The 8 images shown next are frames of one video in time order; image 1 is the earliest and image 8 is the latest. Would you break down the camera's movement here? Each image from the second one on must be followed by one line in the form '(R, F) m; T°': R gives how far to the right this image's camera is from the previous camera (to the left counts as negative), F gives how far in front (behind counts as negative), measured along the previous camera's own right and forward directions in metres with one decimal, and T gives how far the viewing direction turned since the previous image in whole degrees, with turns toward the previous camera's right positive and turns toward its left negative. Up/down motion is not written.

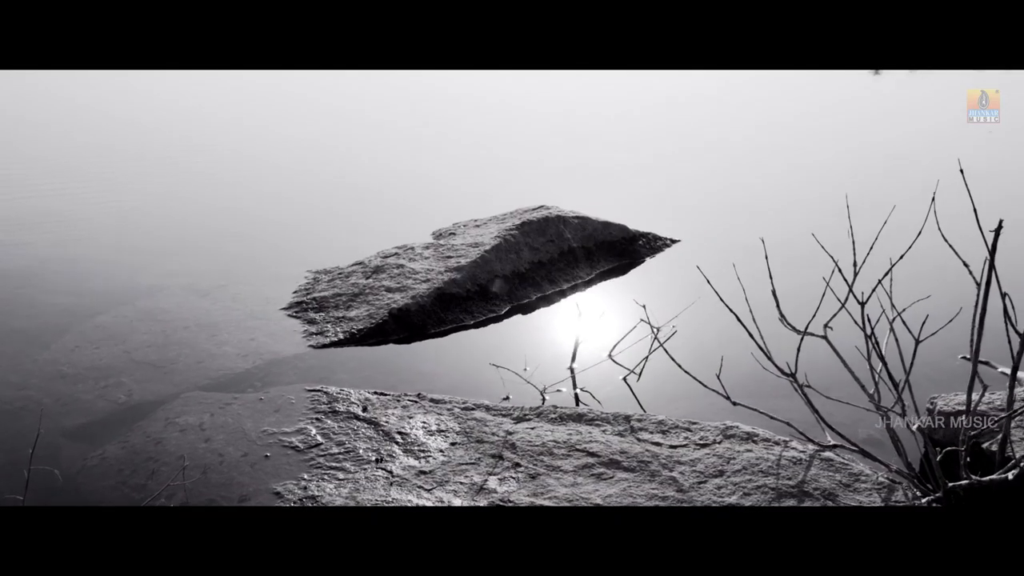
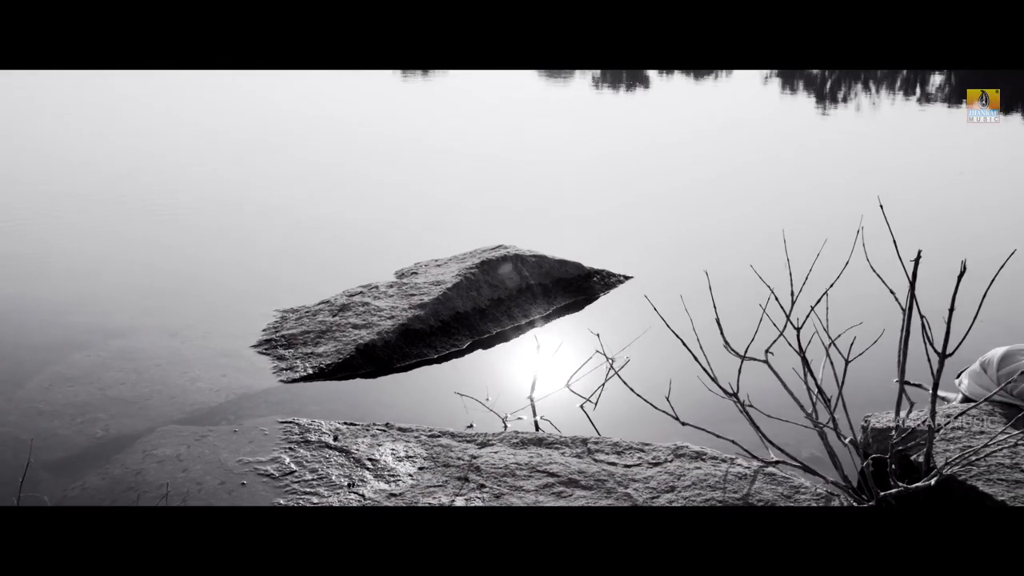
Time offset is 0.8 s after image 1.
(0.0, -0.2) m; +3°
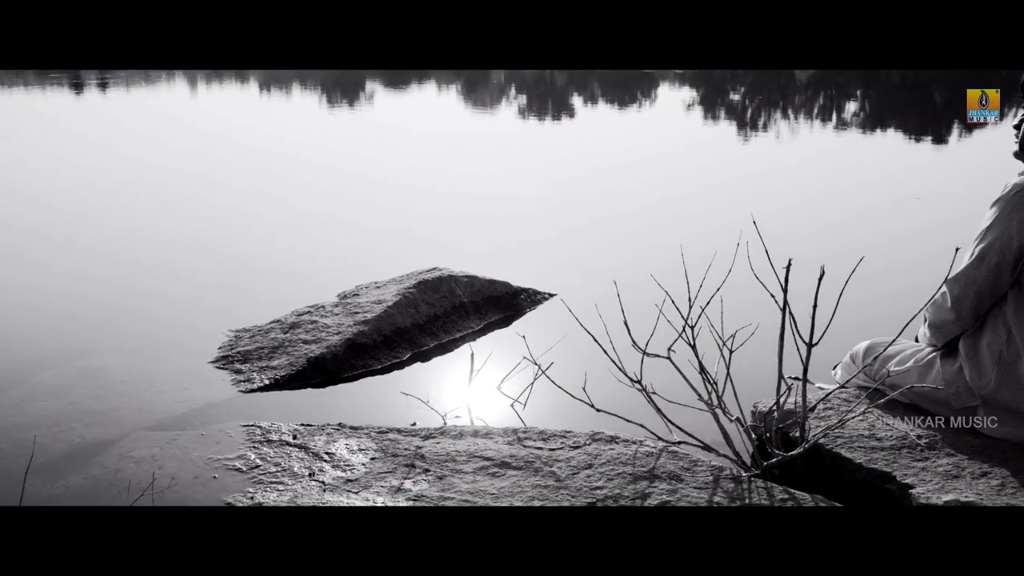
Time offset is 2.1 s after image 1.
(0.0, -0.5) m; +5°
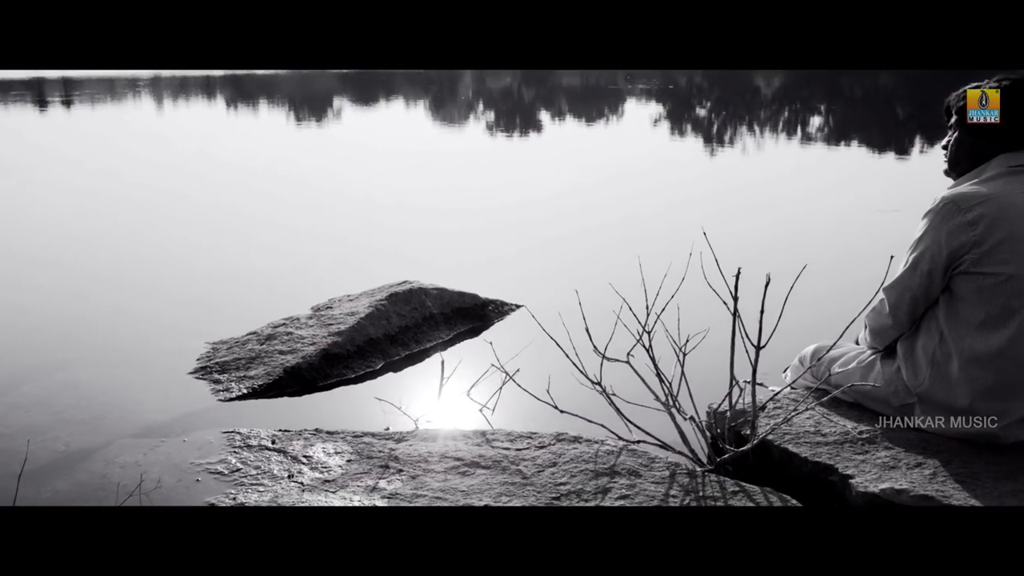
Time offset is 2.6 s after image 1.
(0.0, -0.2) m; +2°
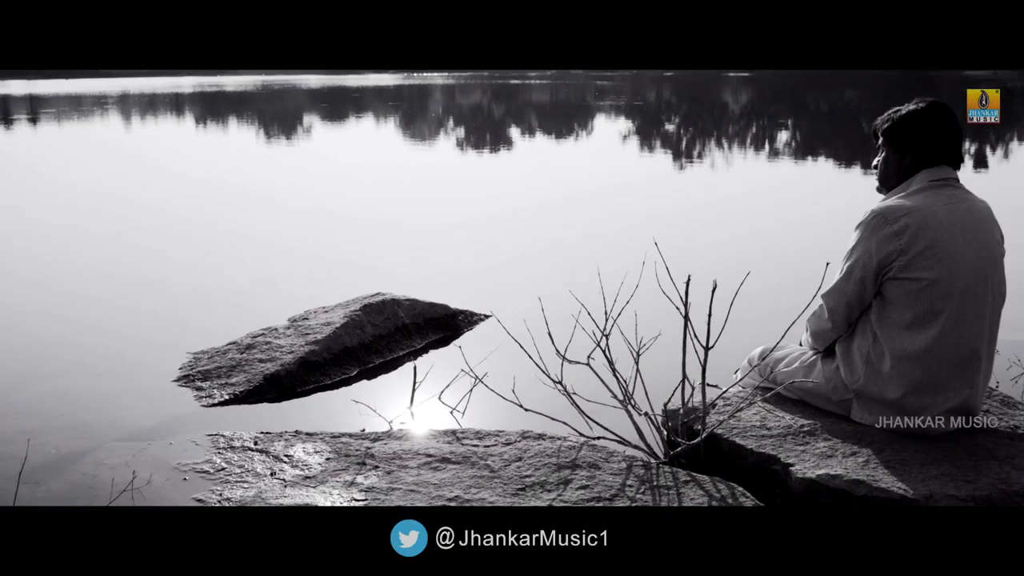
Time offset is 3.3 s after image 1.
(0.0, -0.3) m; +2°
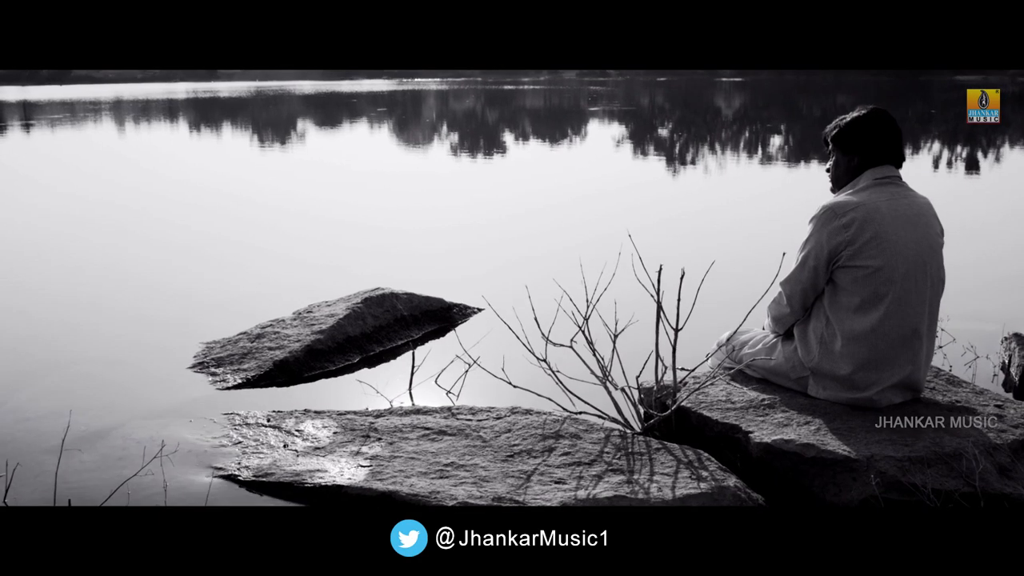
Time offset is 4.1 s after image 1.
(0.0, -0.4) m; 0°
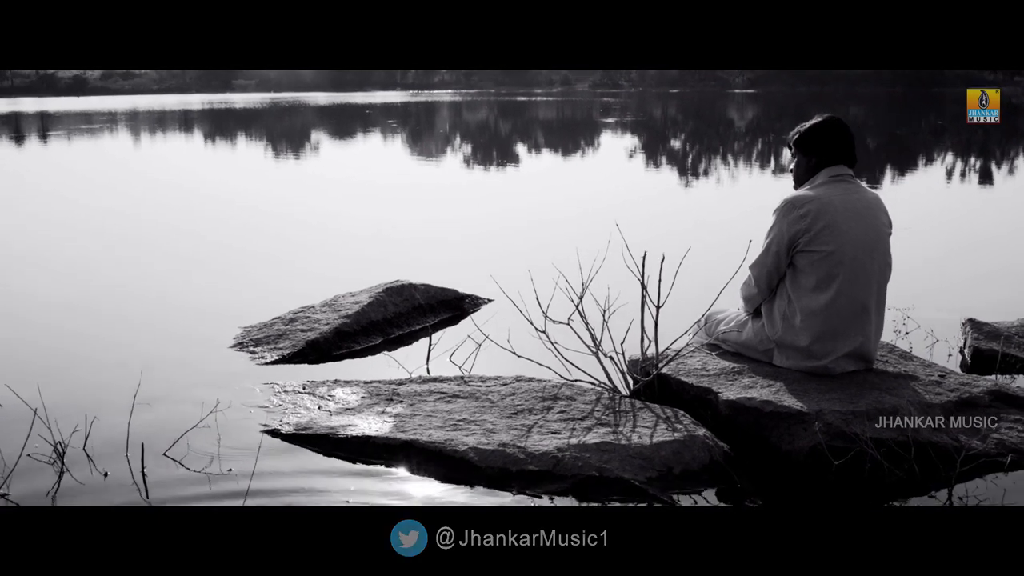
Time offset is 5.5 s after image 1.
(0.0, -0.6) m; -1°
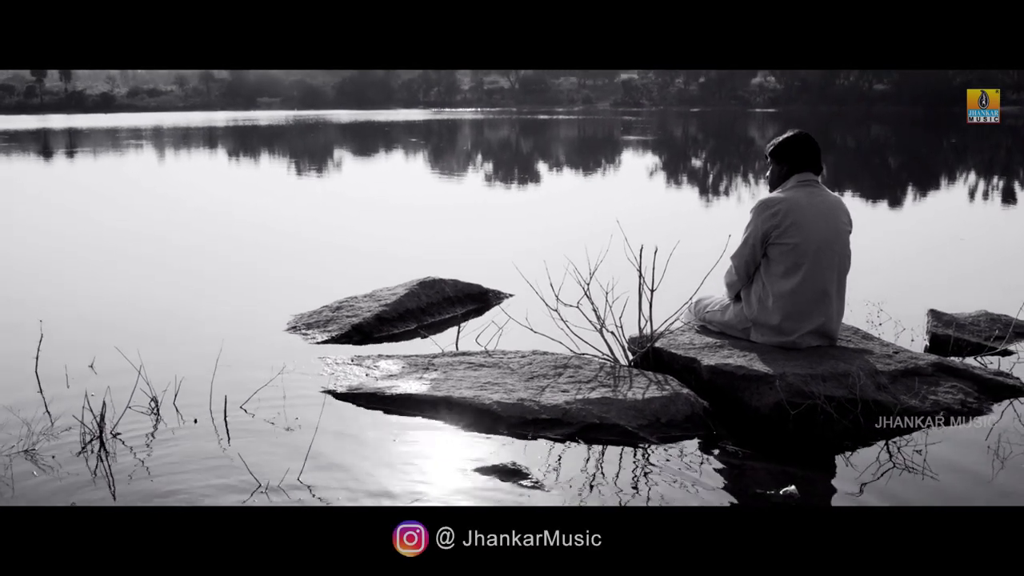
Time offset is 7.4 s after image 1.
(0.0, -0.8) m; -1°
